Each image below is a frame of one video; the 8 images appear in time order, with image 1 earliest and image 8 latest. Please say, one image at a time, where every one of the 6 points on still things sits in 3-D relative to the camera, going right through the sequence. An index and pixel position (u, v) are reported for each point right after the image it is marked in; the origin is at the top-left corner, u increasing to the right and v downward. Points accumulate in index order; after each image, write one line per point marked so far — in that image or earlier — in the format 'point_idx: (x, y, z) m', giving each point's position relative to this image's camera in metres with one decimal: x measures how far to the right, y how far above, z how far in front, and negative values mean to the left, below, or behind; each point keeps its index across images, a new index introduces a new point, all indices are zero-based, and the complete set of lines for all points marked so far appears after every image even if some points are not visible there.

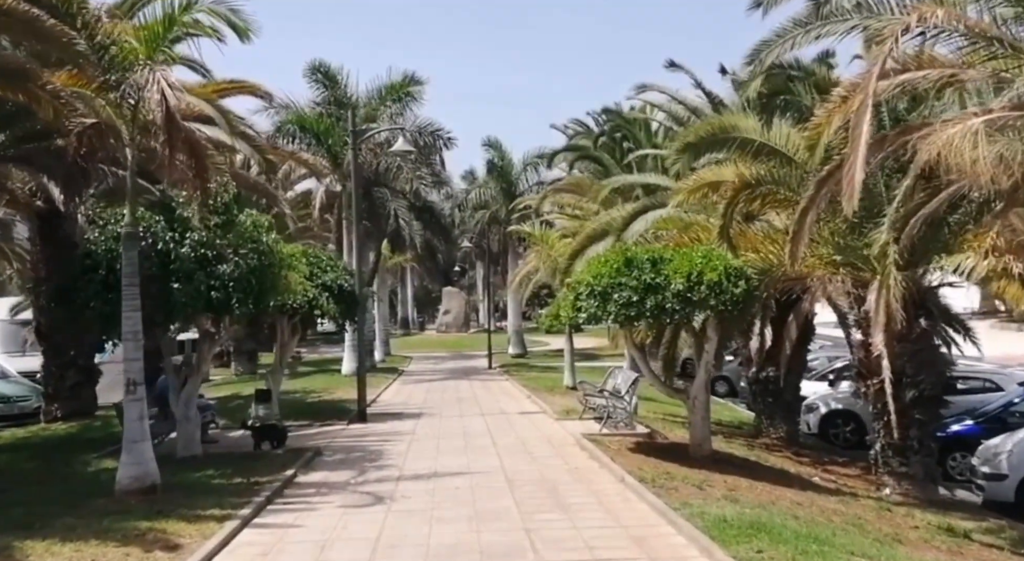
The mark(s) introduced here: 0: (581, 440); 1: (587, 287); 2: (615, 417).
0: (+1.0, -2.3, +14.5) m
1: (+1.0, -0.1, +13.4) m
2: (+1.7, -2.2, +15.8) m
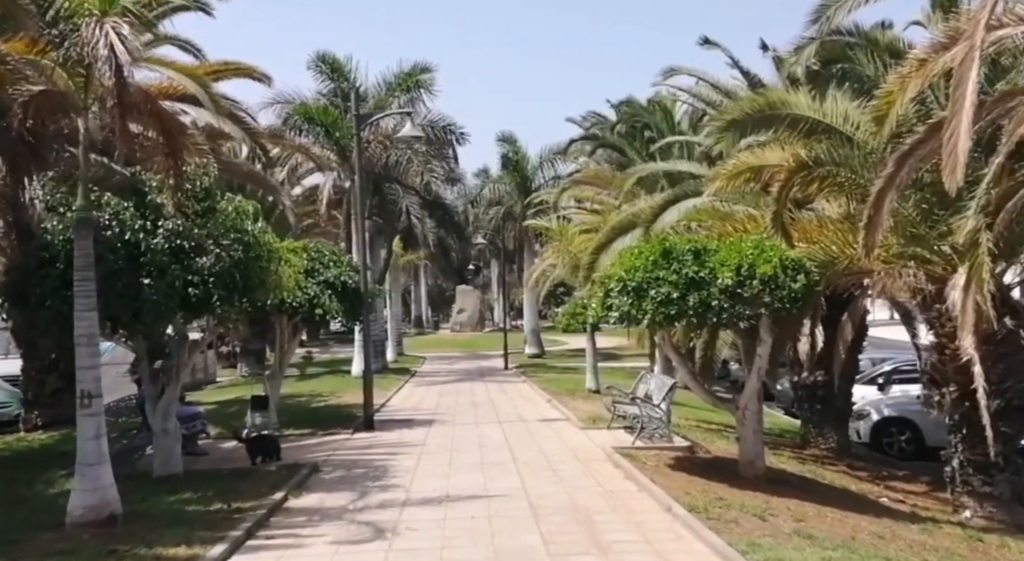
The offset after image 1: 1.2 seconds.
0: (+1.3, -2.3, +12.8) m
1: (+1.3, 0.0, +11.7) m
2: (+2.0, -2.1, +14.1) m
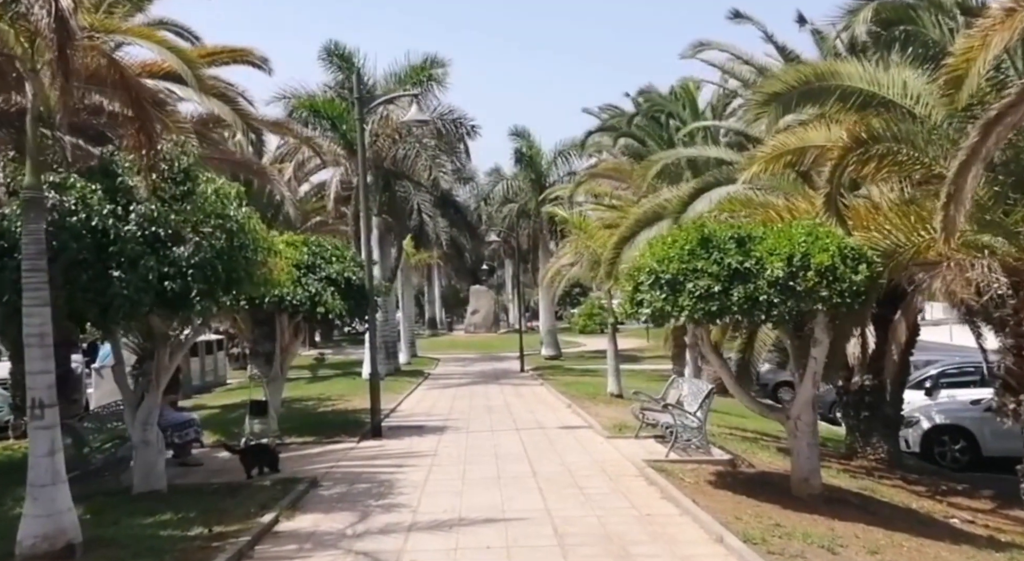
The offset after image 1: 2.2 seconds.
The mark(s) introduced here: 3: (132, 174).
0: (+1.5, -2.2, +11.4) m
1: (+1.5, +0.1, +10.4) m
2: (+2.2, -2.1, +12.7) m
3: (-3.9, +1.1, +10.2) m
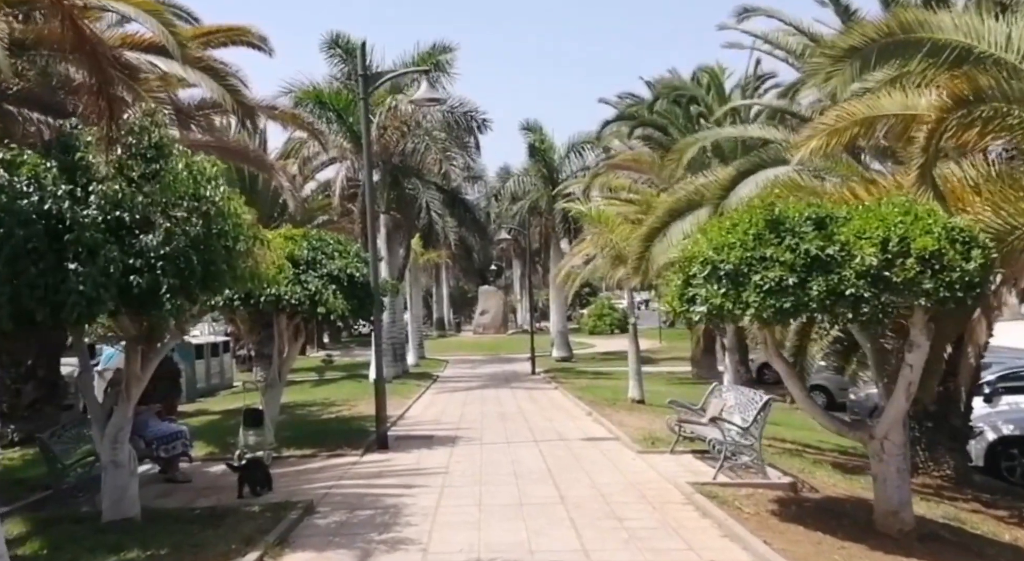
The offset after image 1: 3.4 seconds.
0: (+1.8, -2.1, +9.8) m
1: (+1.7, +0.2, +8.7) m
2: (+2.5, -2.0, +11.1) m
3: (-3.6, +1.1, +8.7) m
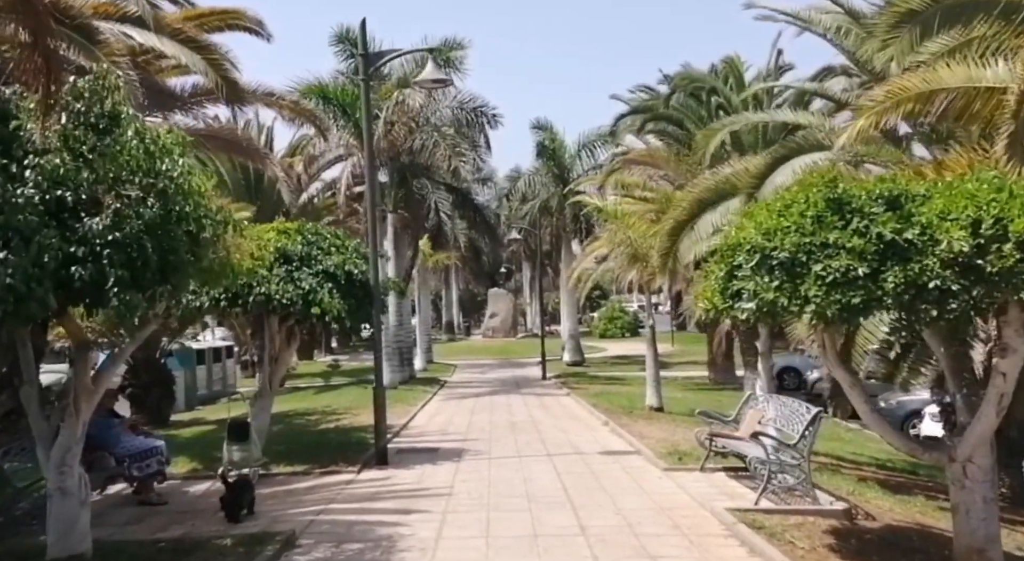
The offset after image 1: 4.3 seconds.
0: (+1.9, -2.1, +8.5) m
1: (+1.8, +0.2, +7.4) m
2: (+2.6, -2.0, +9.8) m
3: (-3.6, +1.2, +7.4) m
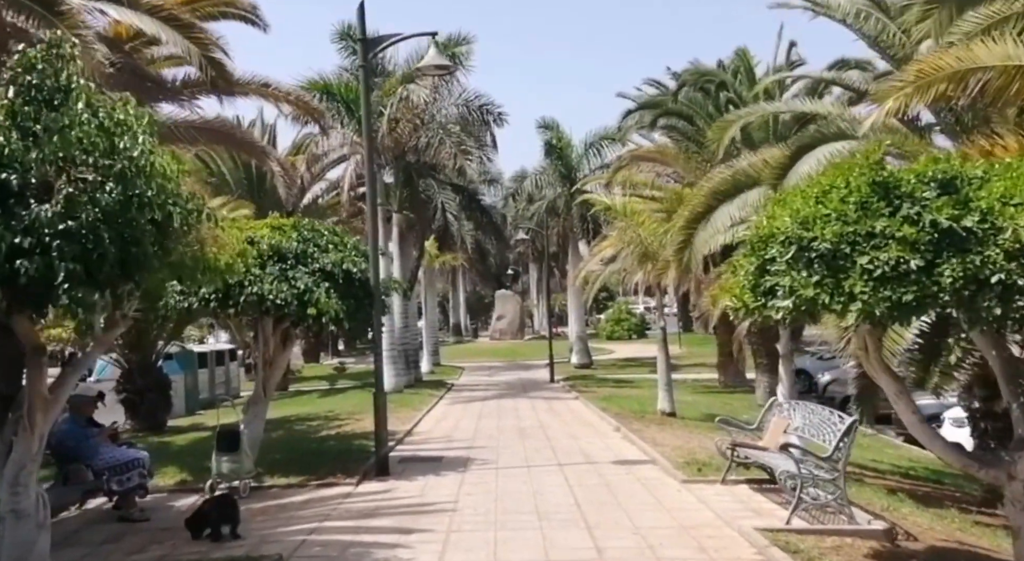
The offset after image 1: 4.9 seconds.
0: (+2.0, -2.1, +7.7) m
1: (+1.9, +0.2, +6.6) m
2: (+2.7, -1.9, +9.0) m
3: (-3.5, +1.2, +6.6) m
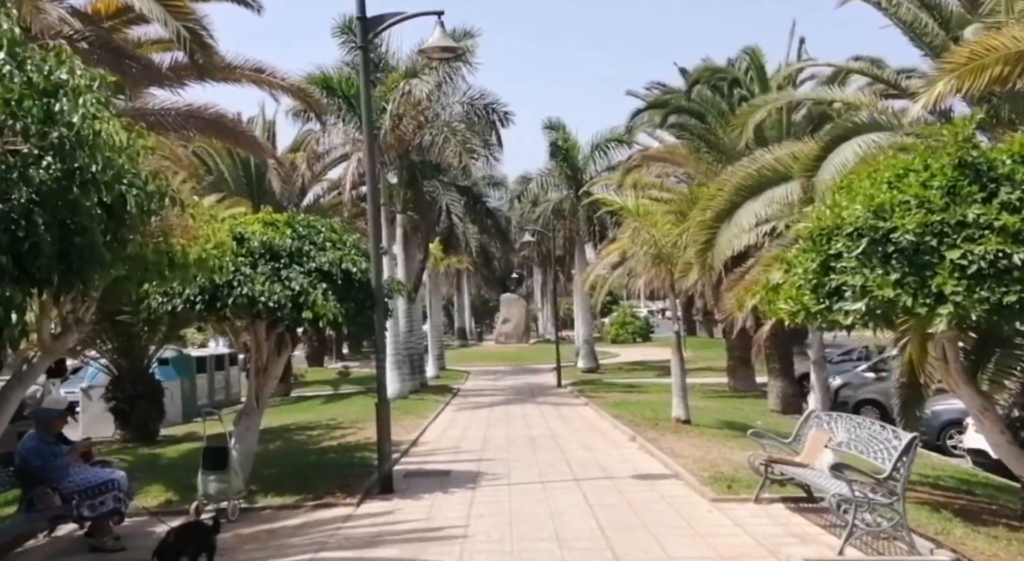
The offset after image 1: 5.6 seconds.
0: (+2.1, -2.1, +6.6) m
1: (+2.0, +0.2, +5.6) m
2: (+2.8, -1.9, +7.9) m
3: (-3.4, +1.2, +5.6) m
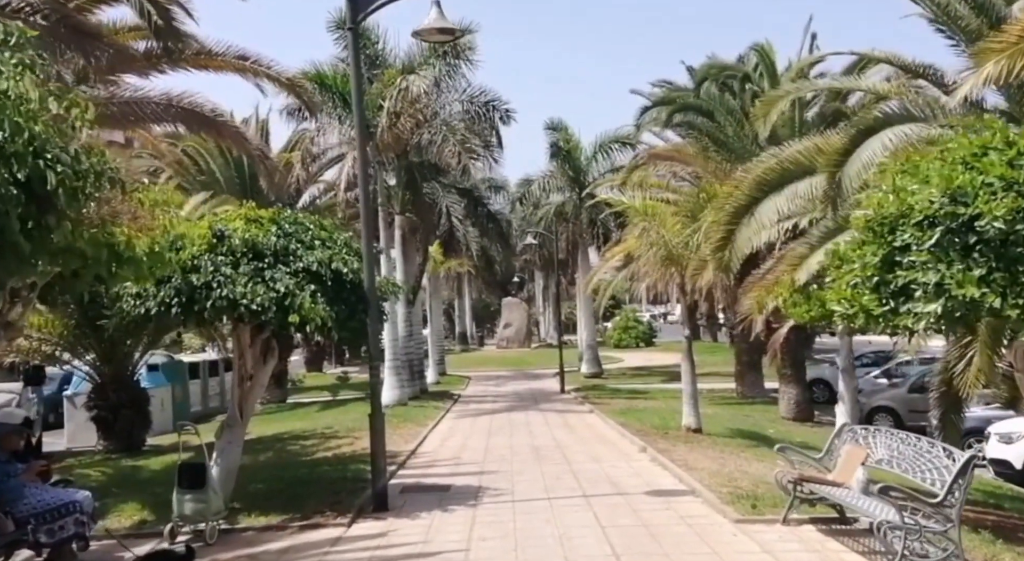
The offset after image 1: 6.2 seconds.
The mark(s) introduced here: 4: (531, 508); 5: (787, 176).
0: (+2.2, -2.0, +5.7) m
1: (+2.0, +0.3, +4.7) m
2: (+2.9, -1.9, +7.0) m
3: (-3.3, +1.2, +4.7) m
4: (+0.2, -2.6, +11.5) m
5: (+3.4, +1.3, +12.3) m
